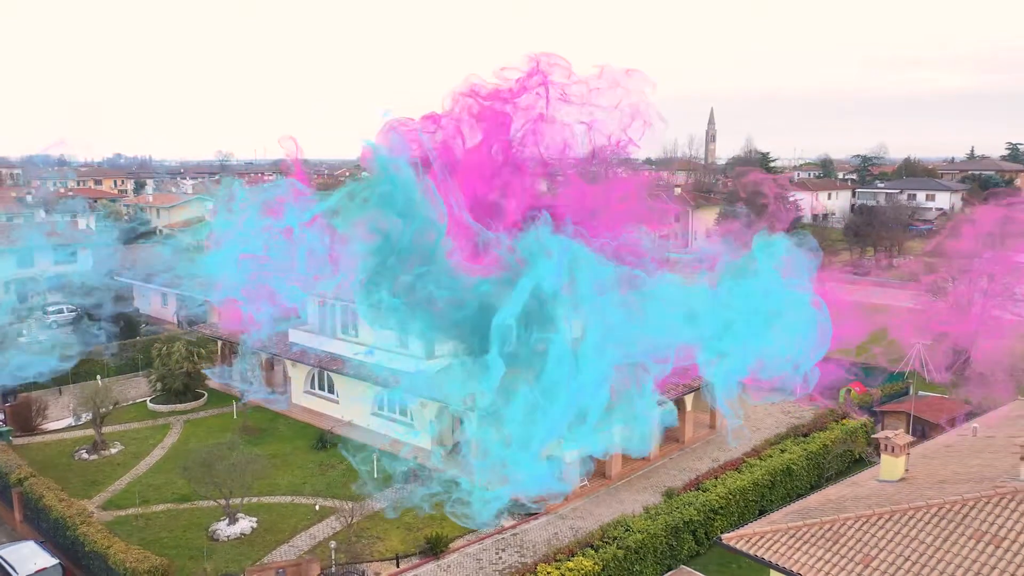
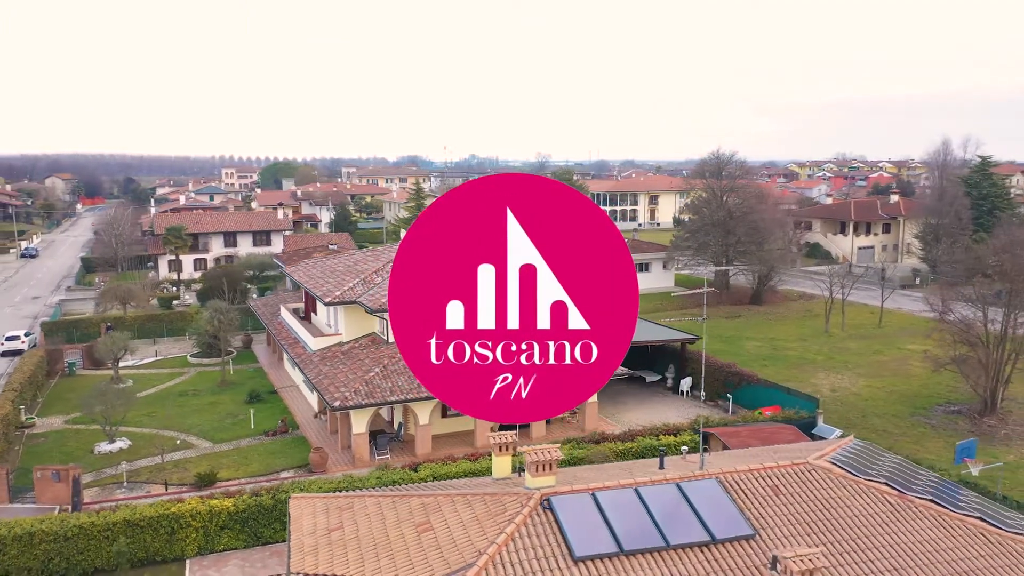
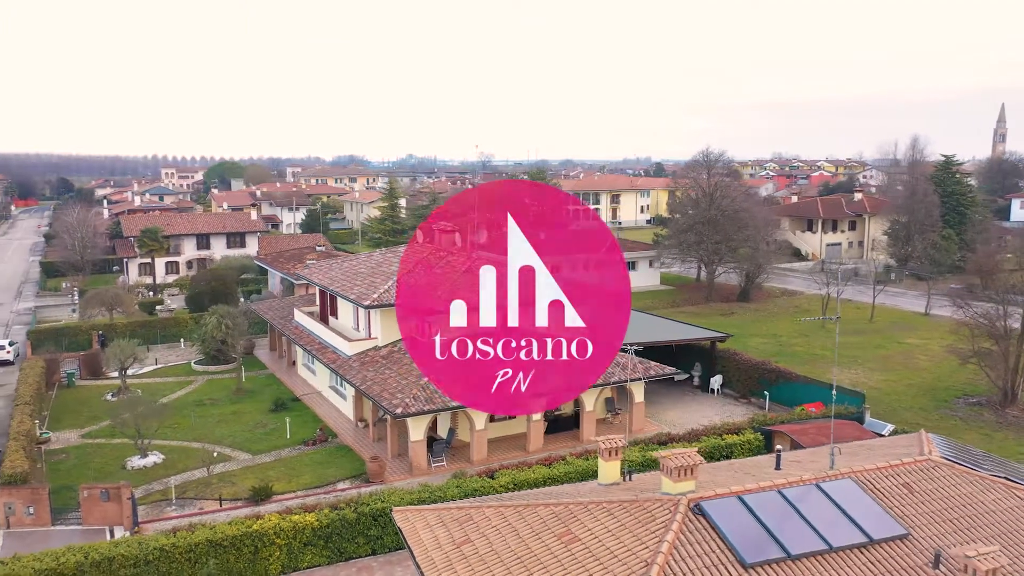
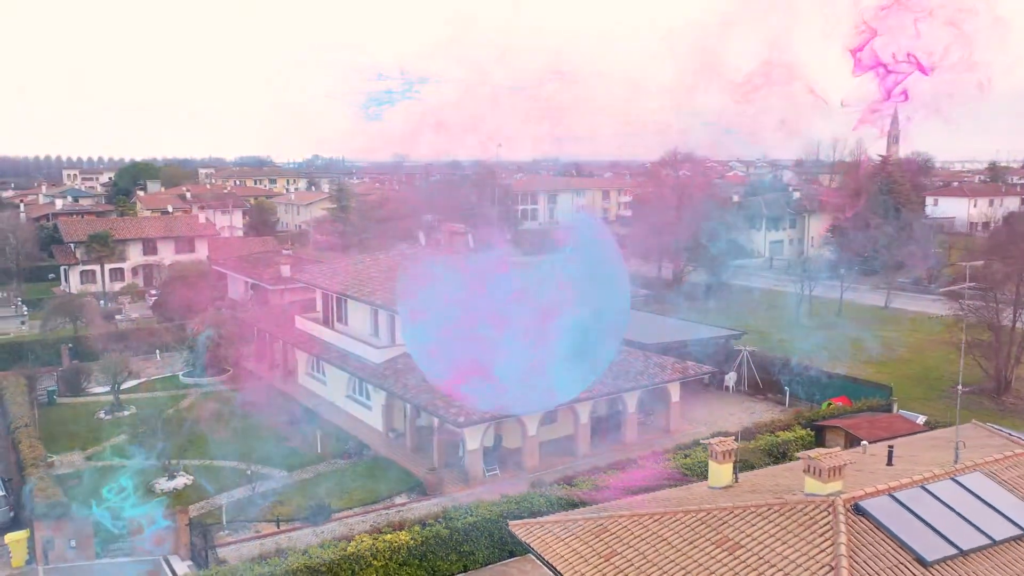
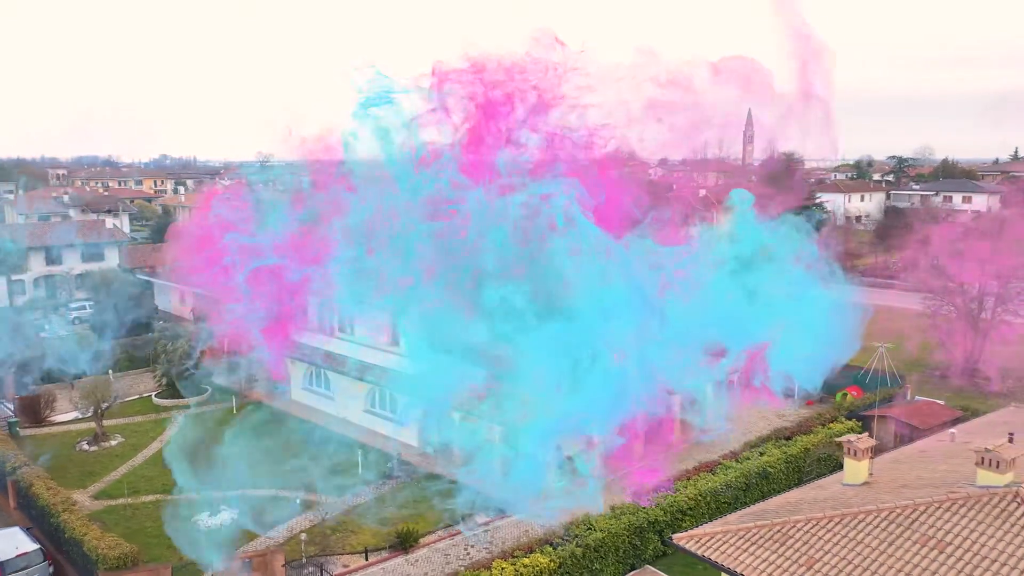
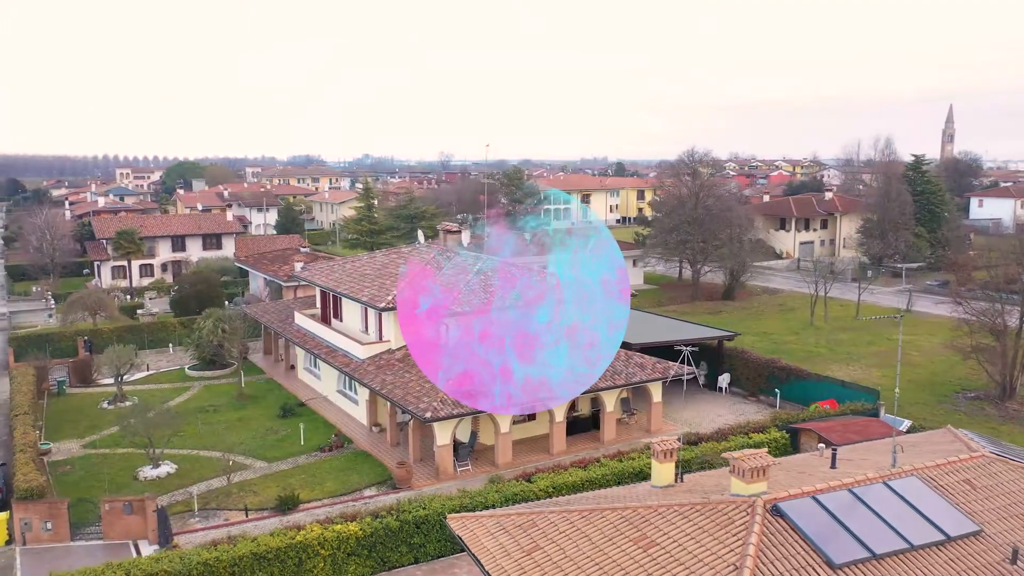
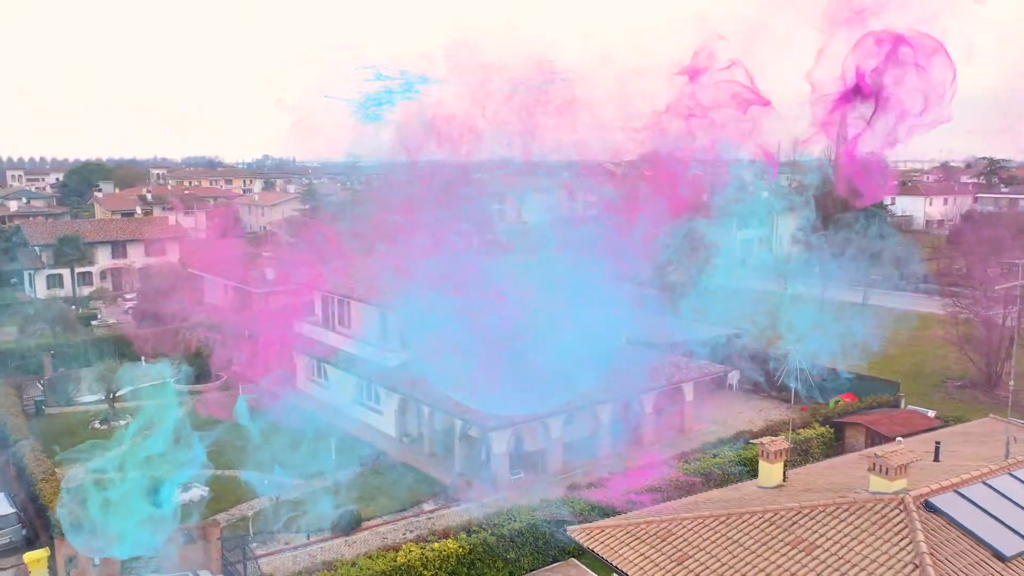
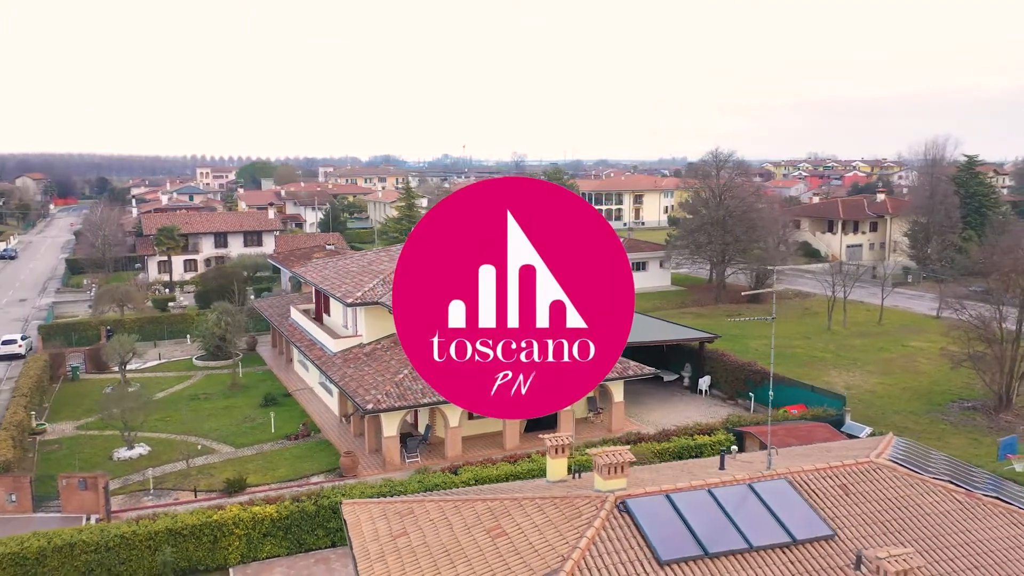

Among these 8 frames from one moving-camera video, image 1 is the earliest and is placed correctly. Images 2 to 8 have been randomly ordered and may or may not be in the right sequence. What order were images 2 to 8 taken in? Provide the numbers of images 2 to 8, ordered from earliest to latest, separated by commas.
5, 7, 4, 6, 3, 8, 2
